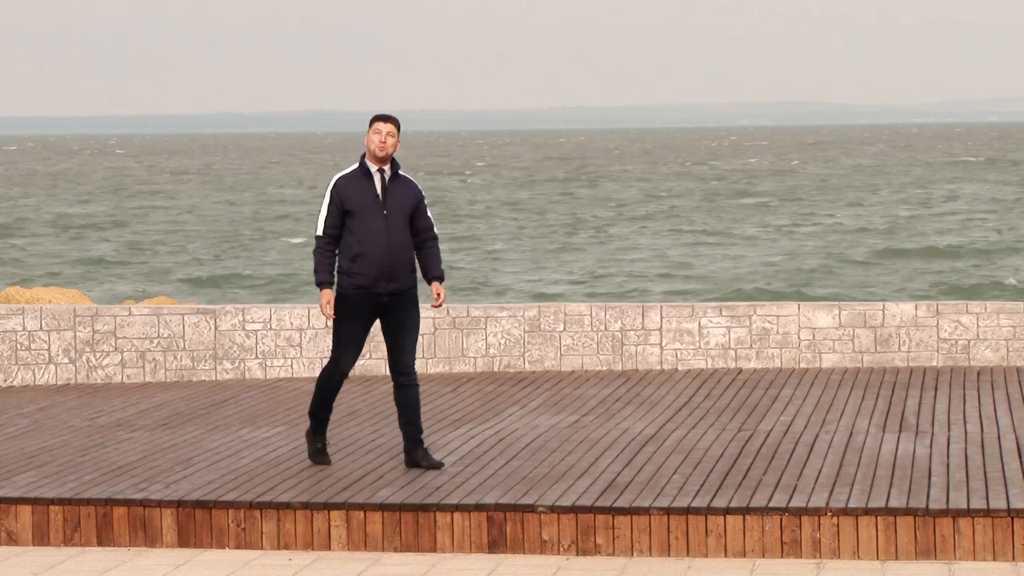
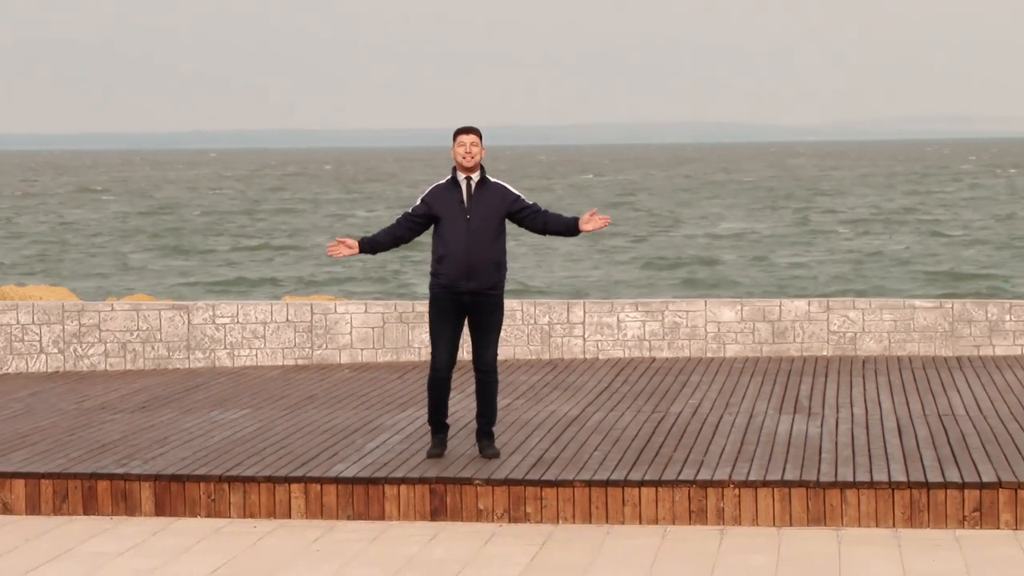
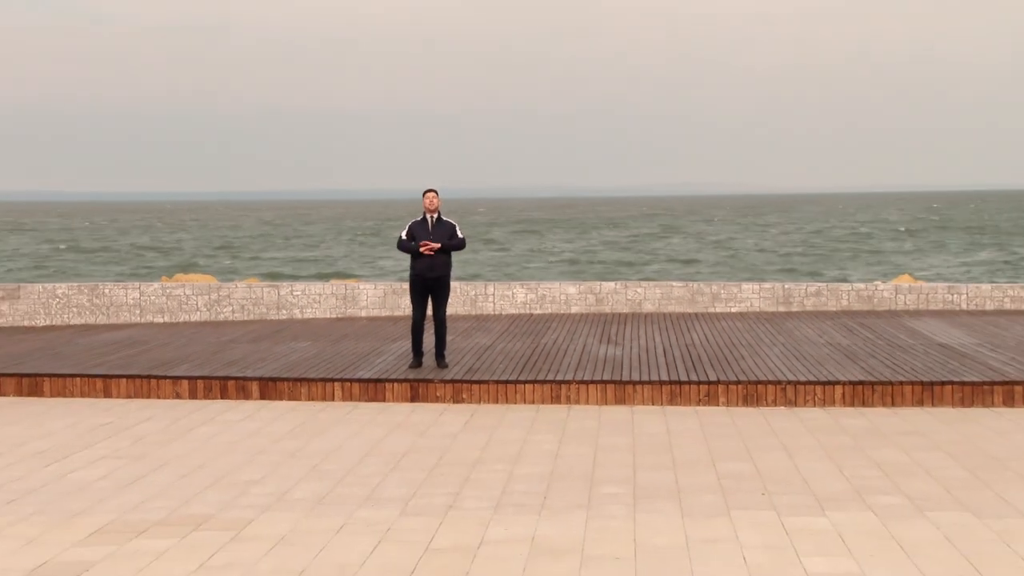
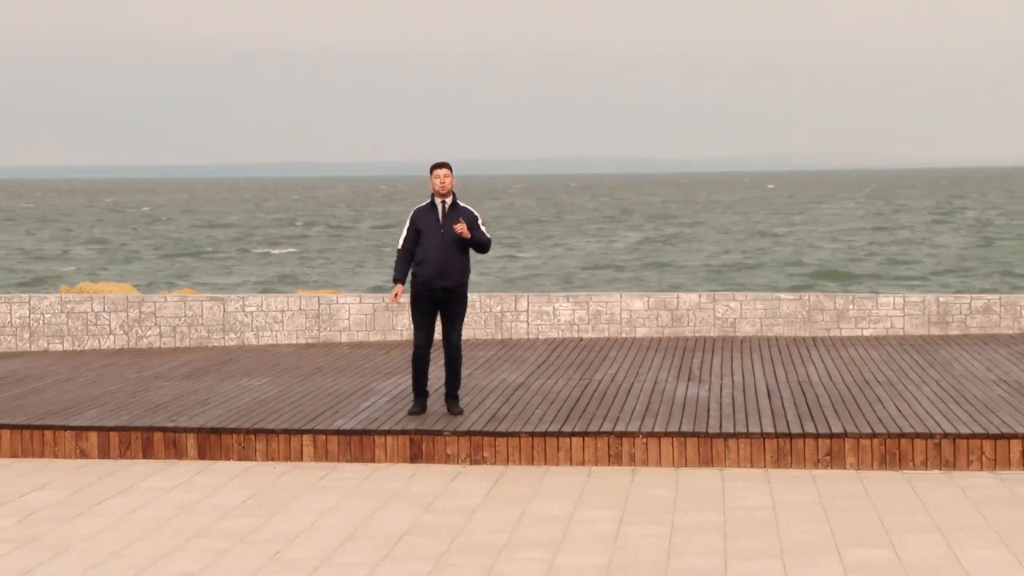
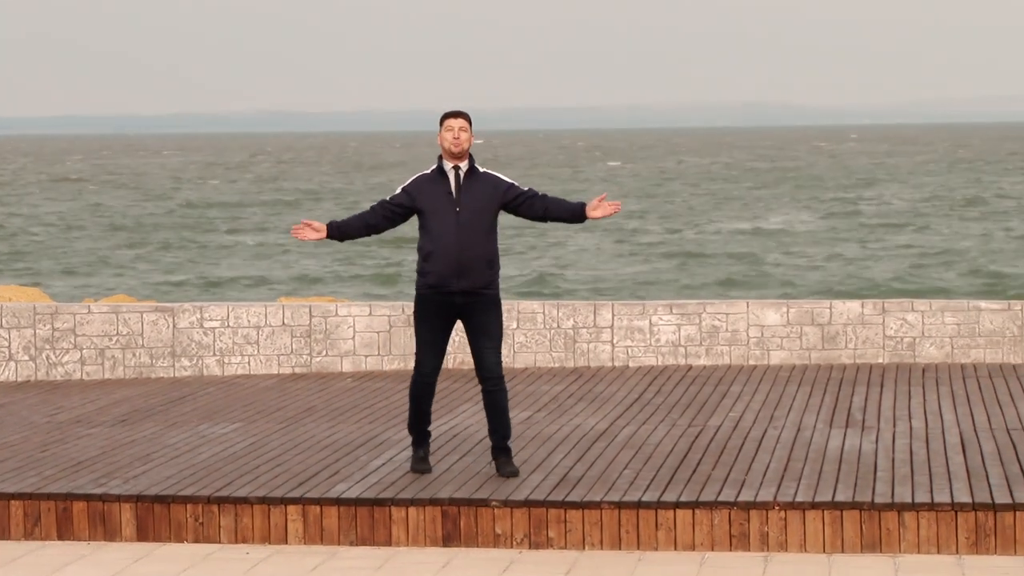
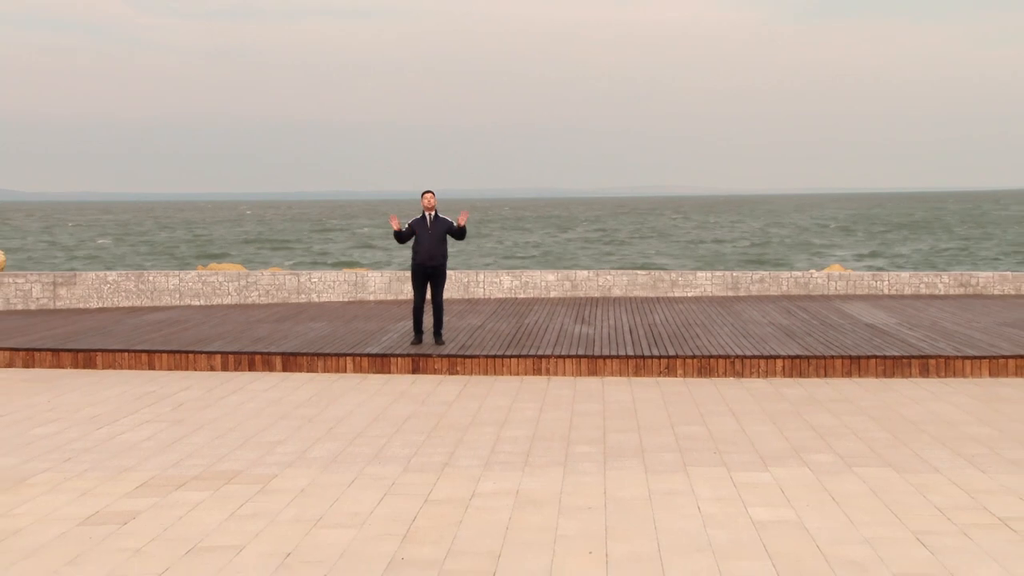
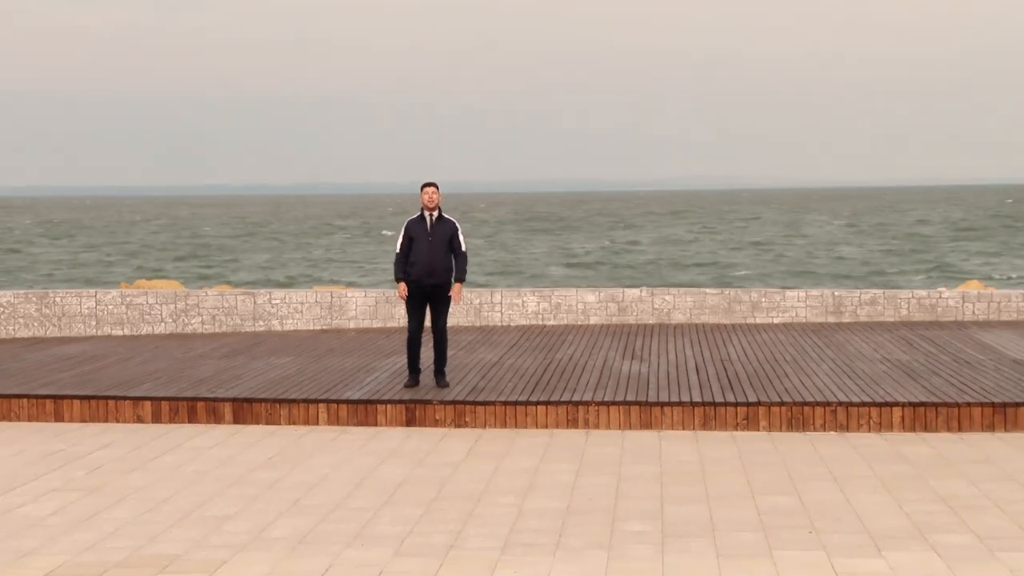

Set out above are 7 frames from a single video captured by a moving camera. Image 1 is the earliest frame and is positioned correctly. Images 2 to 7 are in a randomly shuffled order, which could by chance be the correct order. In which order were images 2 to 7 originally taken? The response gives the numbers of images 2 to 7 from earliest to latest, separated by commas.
5, 2, 4, 7, 3, 6
